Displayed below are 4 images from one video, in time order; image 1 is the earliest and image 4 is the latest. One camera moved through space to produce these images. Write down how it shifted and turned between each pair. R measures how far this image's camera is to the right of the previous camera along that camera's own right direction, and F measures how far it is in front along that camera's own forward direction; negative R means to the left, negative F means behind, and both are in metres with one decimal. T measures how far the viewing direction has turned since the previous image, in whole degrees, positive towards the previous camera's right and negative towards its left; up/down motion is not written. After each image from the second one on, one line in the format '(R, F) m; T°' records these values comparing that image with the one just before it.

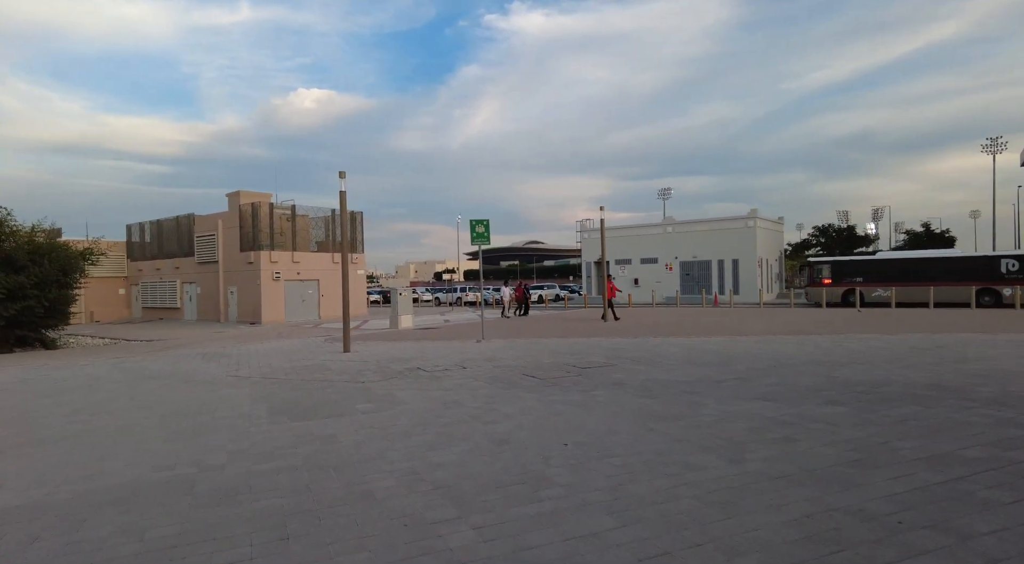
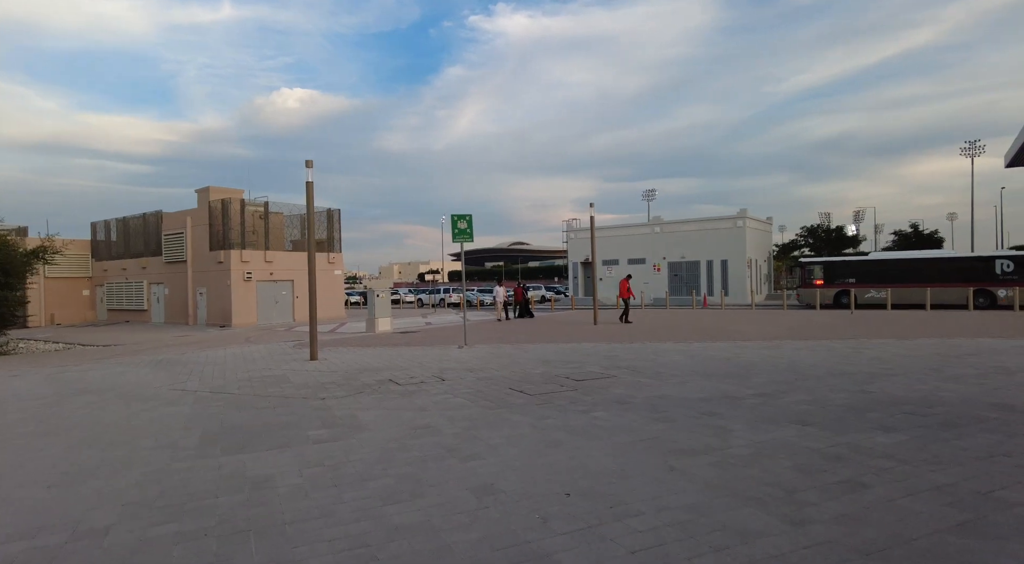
(0.0, +1.4) m; +1°
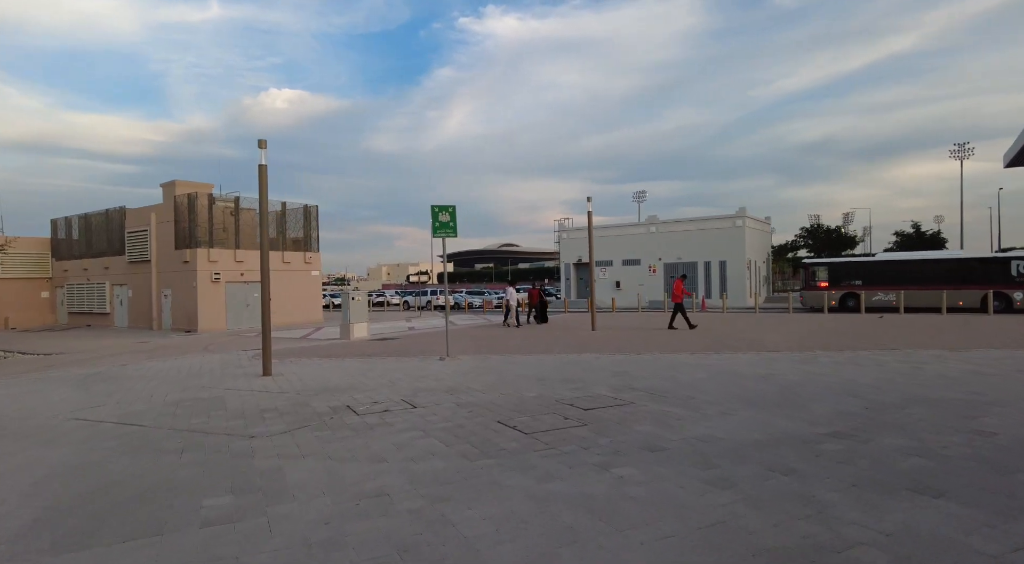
(0.0, +2.2) m; +1°
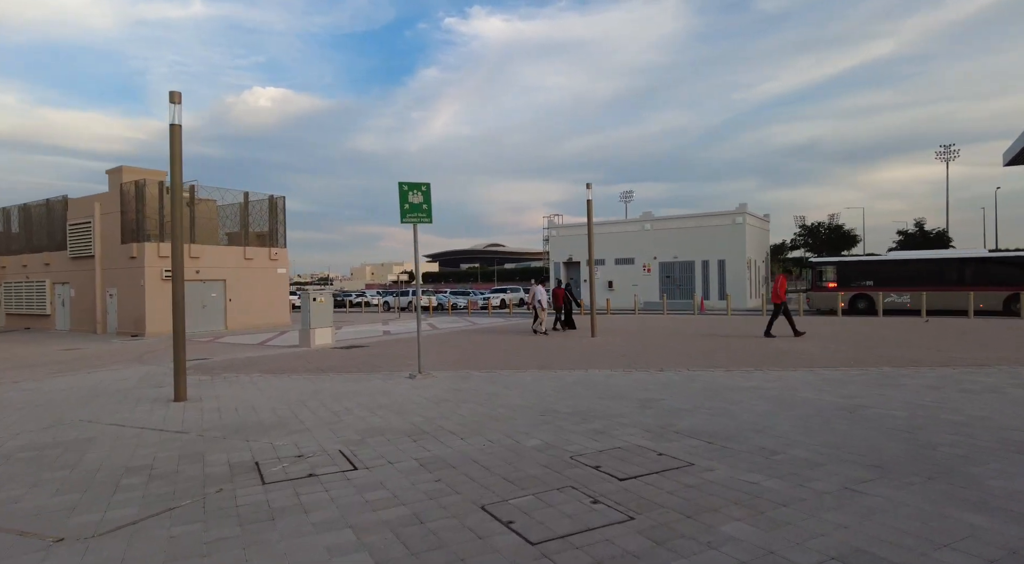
(-0.1, +2.9) m; +1°
